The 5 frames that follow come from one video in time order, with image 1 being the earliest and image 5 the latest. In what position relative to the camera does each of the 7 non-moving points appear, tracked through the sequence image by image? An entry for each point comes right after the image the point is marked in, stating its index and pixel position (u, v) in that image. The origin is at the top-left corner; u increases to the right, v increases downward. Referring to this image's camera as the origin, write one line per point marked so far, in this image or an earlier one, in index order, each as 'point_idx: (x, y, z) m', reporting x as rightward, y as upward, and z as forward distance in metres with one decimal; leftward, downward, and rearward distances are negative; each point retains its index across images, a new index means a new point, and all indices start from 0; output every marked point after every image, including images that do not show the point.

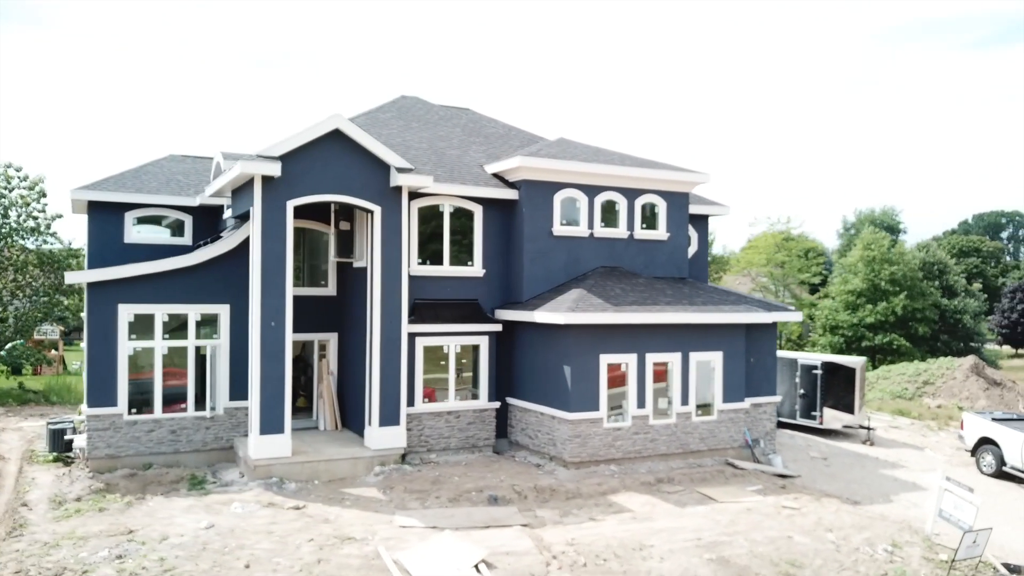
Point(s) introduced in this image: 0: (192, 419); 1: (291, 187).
0: (-6.6, -2.7, +15.8) m
1: (-4.2, +1.9, +14.7) m
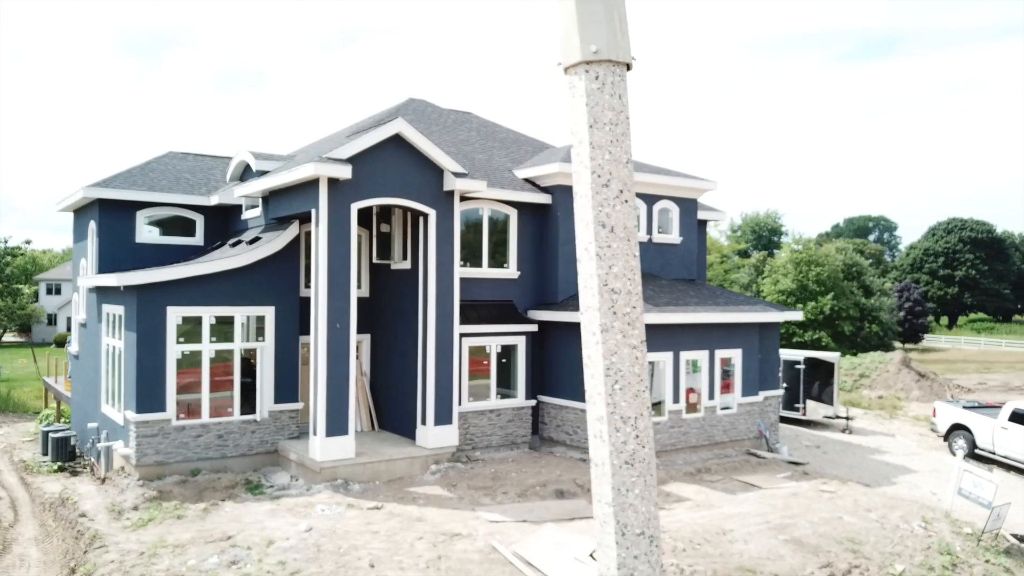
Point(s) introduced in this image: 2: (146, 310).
0: (-5.5, -2.7, +15.5) m
1: (-3.0, +1.9, +14.7) m
2: (-6.9, -0.4, +14.6) m
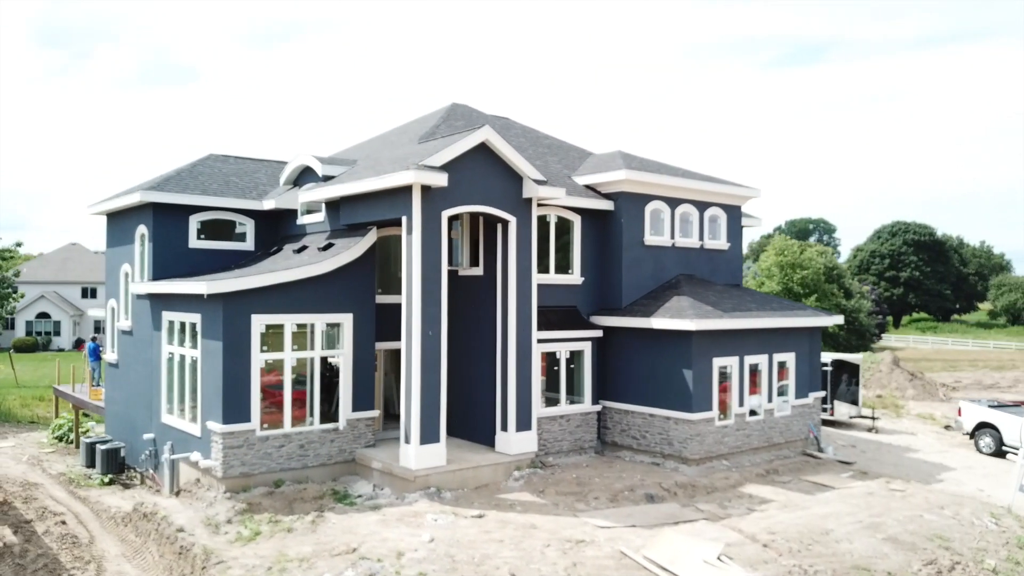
0: (-3.8, -2.8, +15.3) m
1: (-1.3, +1.7, +14.6) m
2: (-5.2, -0.6, +14.3) m
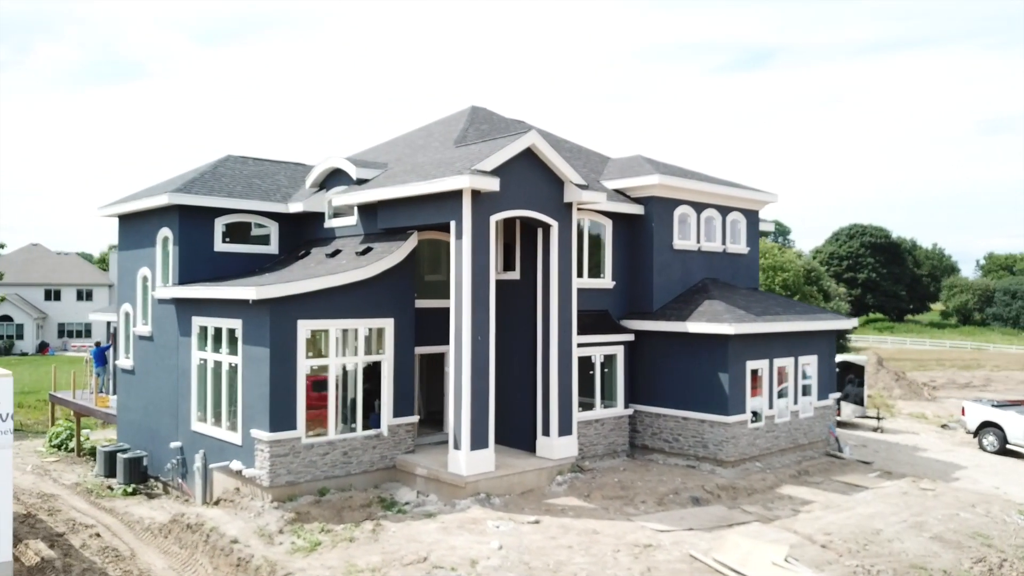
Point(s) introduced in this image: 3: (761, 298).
0: (-3.0, -2.9, +15.1) m
1: (-0.4, +1.6, +14.6) m
2: (-4.2, -0.7, +14.0) m
3: (+6.2, -0.3, +19.2) m
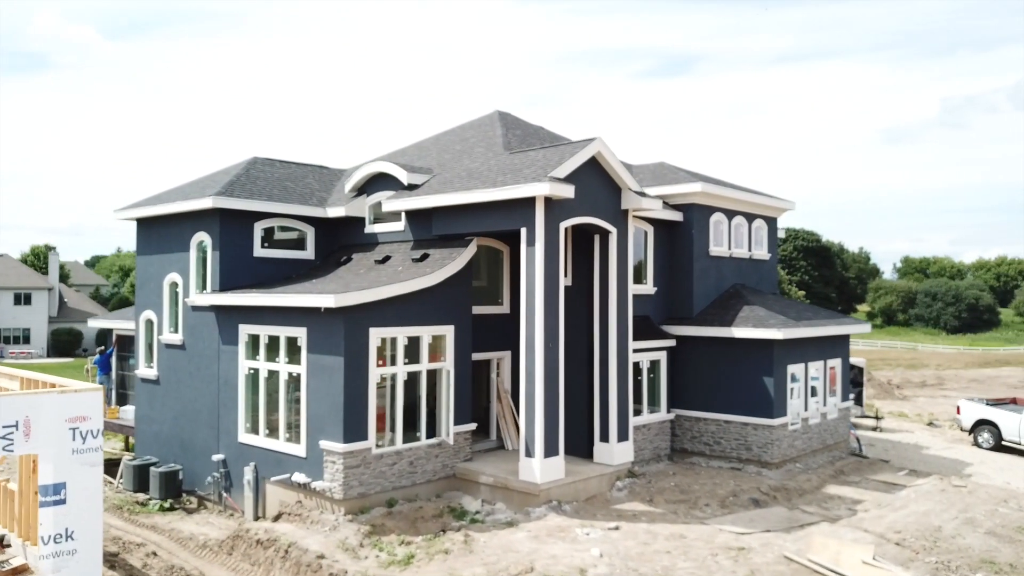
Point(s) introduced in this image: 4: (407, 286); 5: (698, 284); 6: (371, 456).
0: (-1.7, -3.1, +14.9) m
1: (+0.9, +1.5, +14.6) m
2: (-2.9, -0.8, +13.7) m
3: (+7.0, -0.4, +19.8) m
4: (-2.0, 0.0, +14.3) m
5: (+4.5, +0.1, +18.7) m
6: (-2.6, -3.0, +14.0) m
